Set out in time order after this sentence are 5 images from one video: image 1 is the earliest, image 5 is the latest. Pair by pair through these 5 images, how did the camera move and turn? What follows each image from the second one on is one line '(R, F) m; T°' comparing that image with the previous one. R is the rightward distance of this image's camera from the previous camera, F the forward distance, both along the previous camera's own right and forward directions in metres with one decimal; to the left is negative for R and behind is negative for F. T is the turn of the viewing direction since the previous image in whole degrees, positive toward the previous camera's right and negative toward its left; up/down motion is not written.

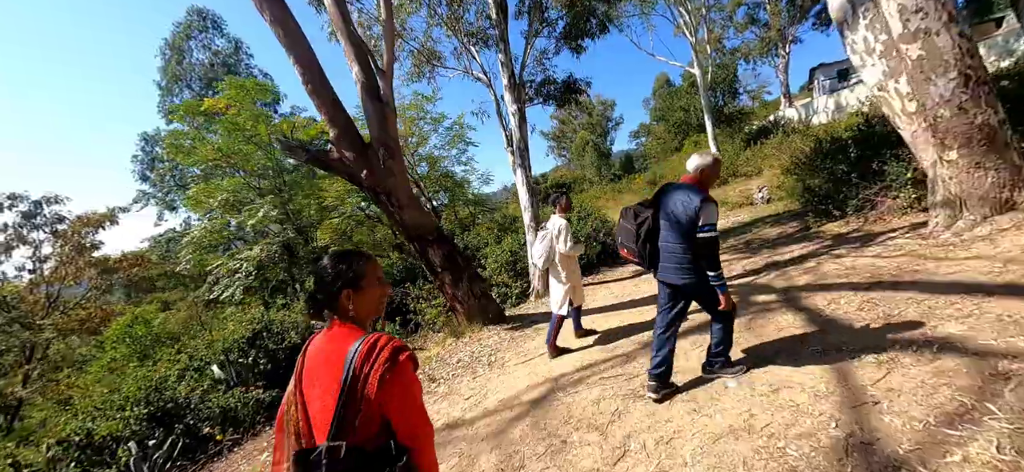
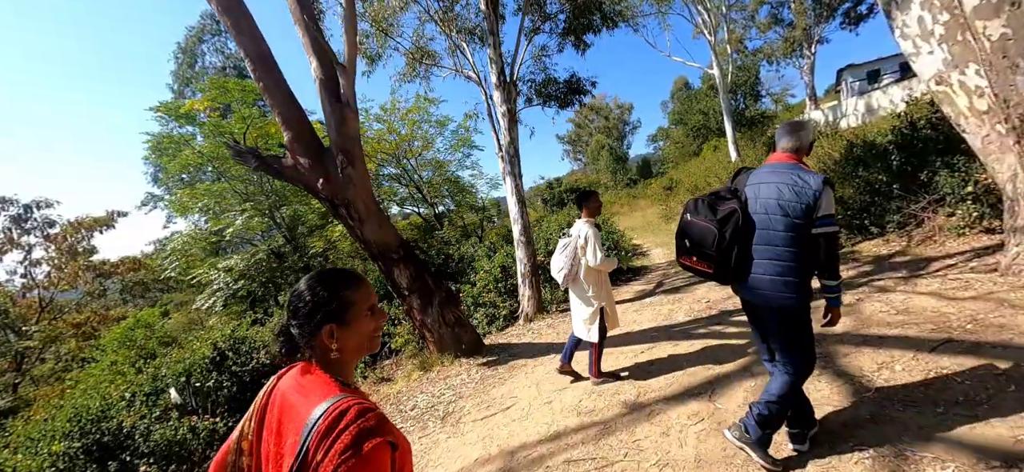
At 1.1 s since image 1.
(+0.5, +0.7) m; -2°
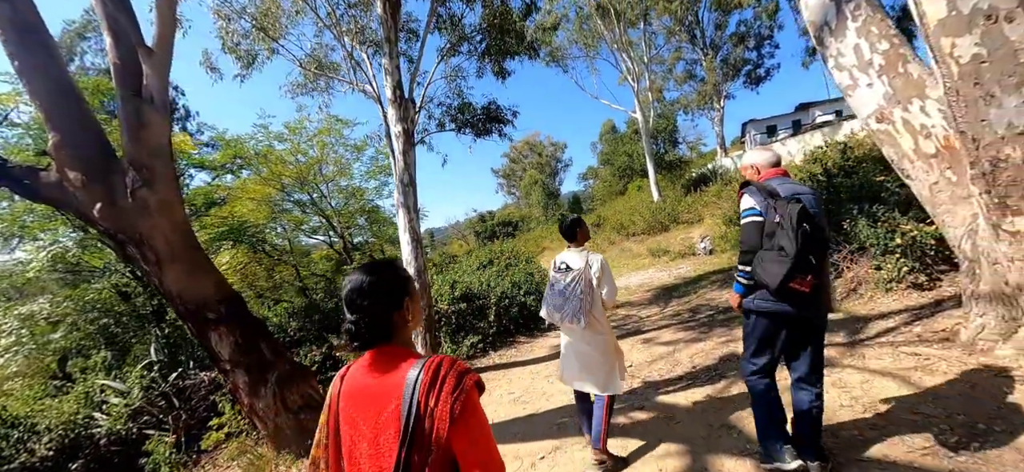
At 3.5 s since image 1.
(+0.6, +1.0) m; +9°
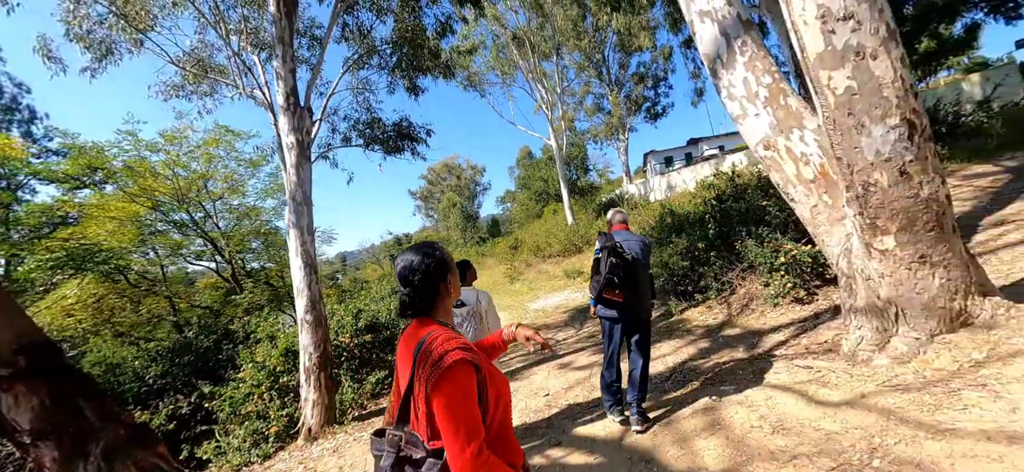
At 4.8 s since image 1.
(+0.1, +0.3) m; +12°
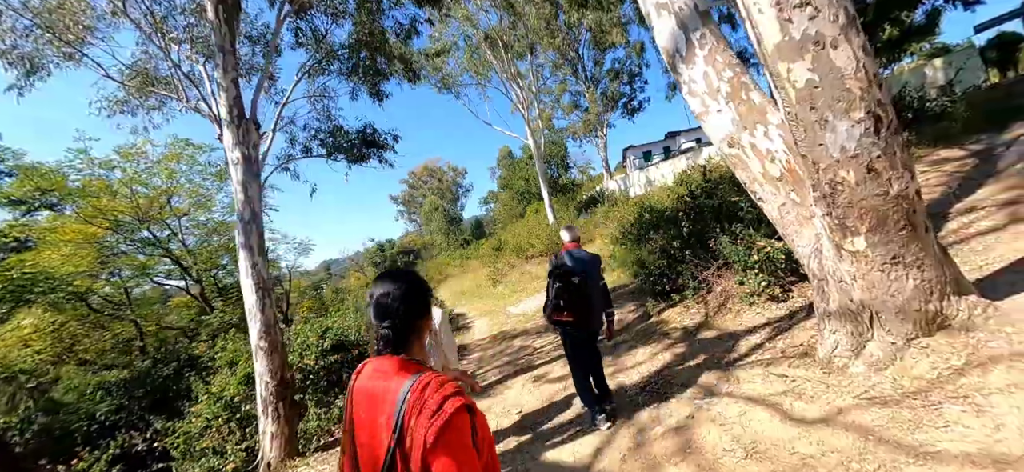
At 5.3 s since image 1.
(+0.2, +0.2) m; +2°
